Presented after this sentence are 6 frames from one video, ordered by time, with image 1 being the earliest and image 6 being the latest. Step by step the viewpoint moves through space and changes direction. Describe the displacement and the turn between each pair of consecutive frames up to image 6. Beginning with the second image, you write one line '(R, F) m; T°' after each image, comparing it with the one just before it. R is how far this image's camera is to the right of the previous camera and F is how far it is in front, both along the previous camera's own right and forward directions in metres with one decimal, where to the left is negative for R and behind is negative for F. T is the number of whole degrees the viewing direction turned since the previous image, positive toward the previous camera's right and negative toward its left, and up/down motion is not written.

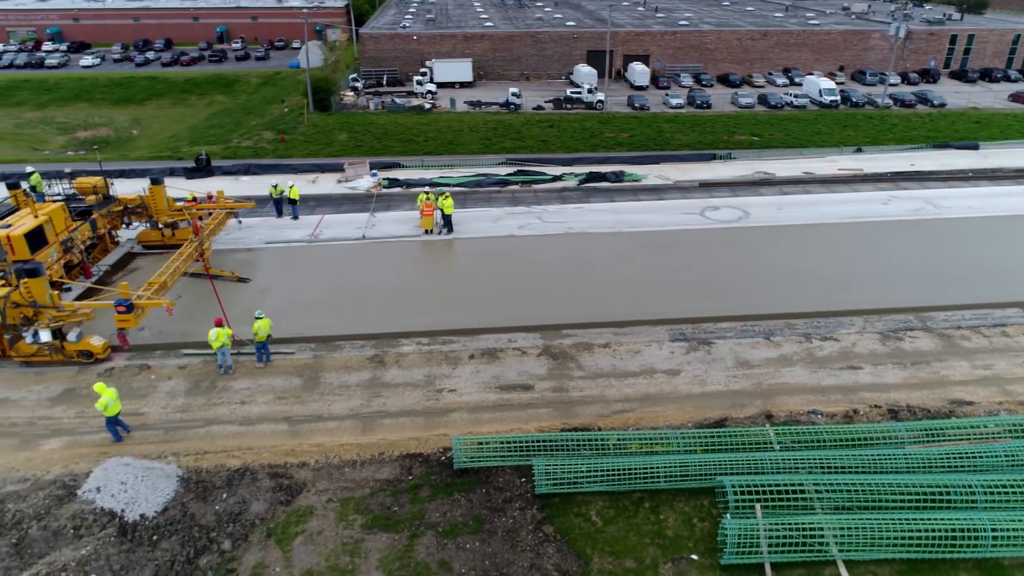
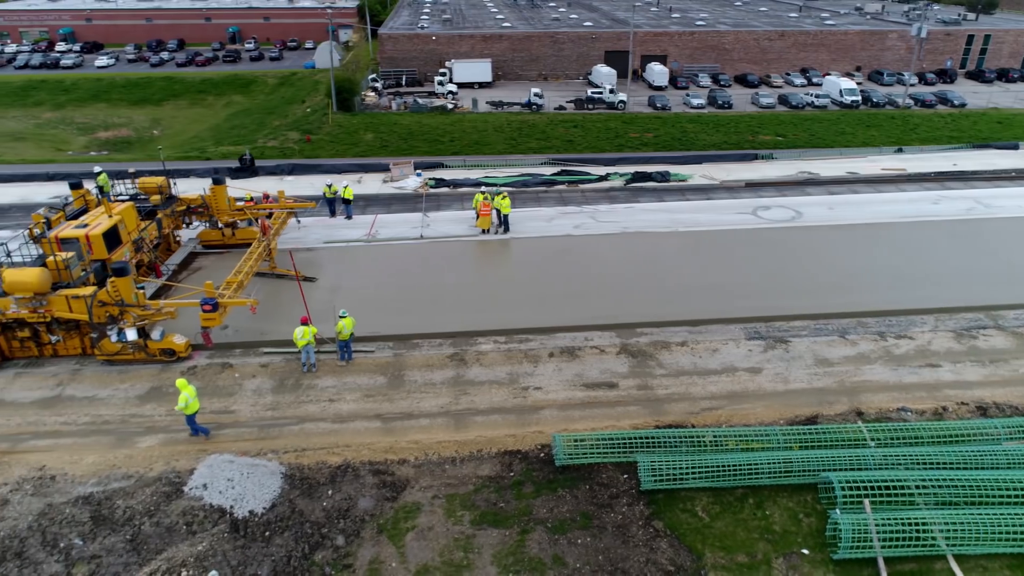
(-1.3, -0.1) m; 0°
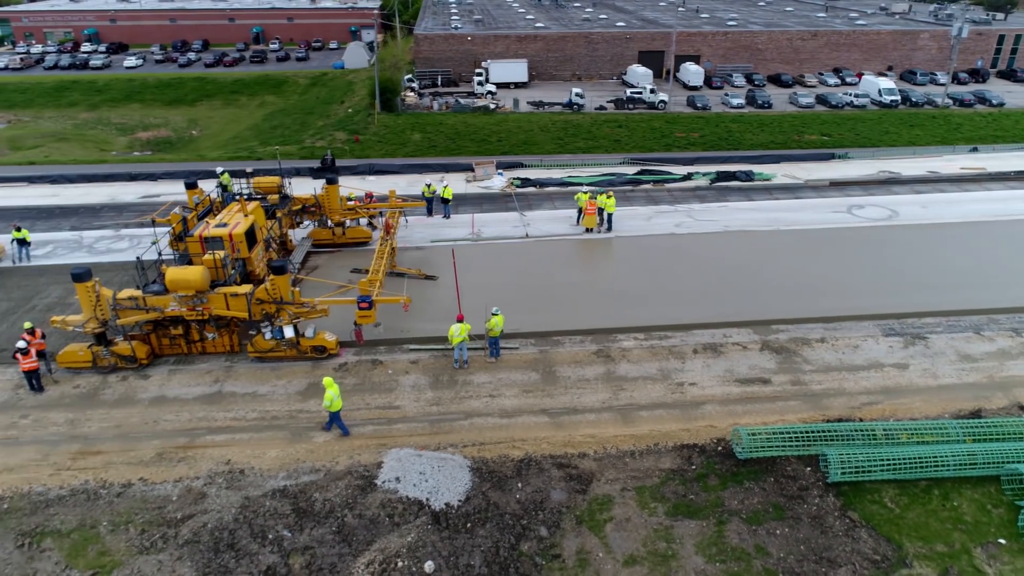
(-2.4, -0.2) m; 0°
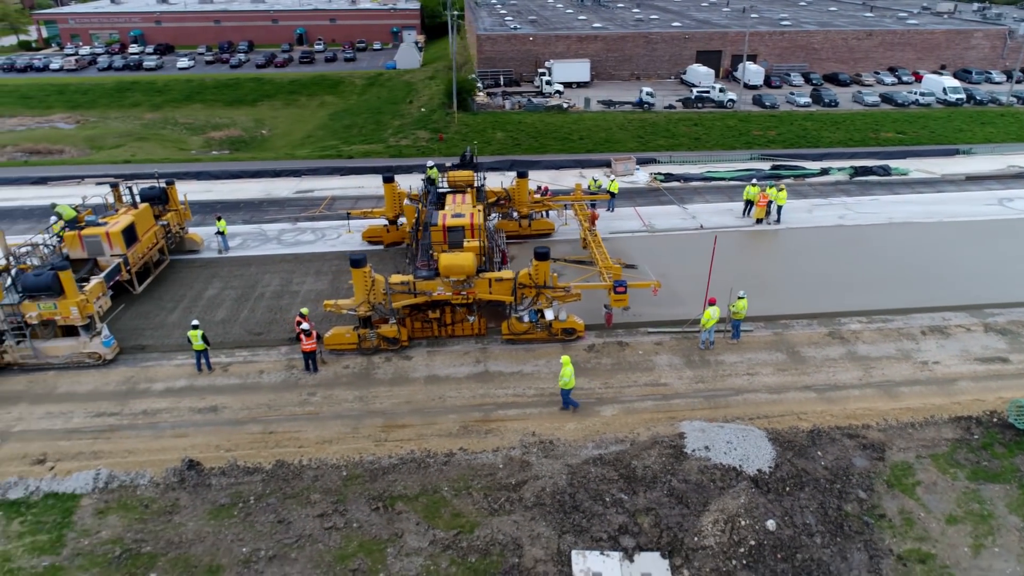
(-4.2, -0.7) m; 0°
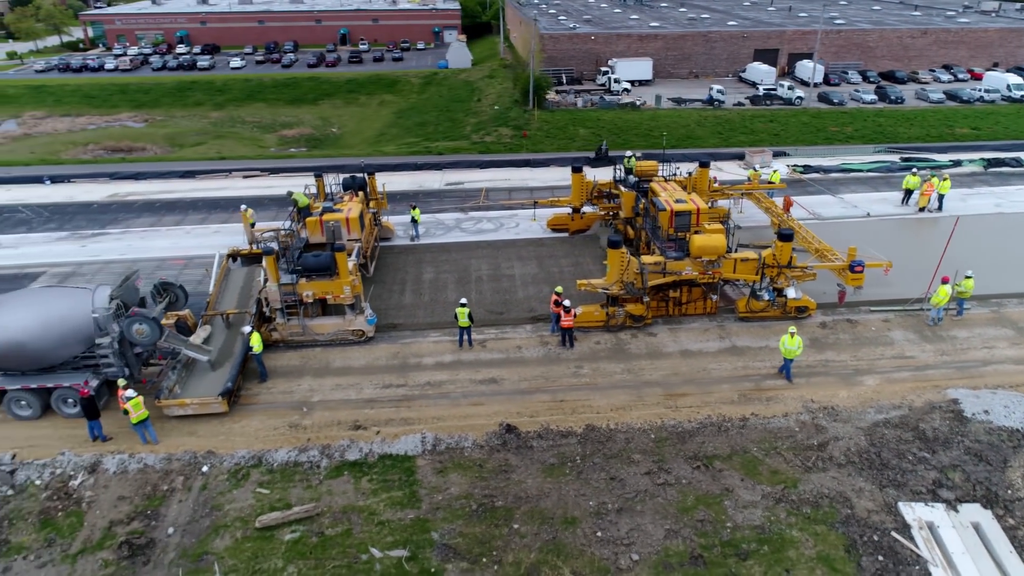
(-4.4, -0.8) m; 0°
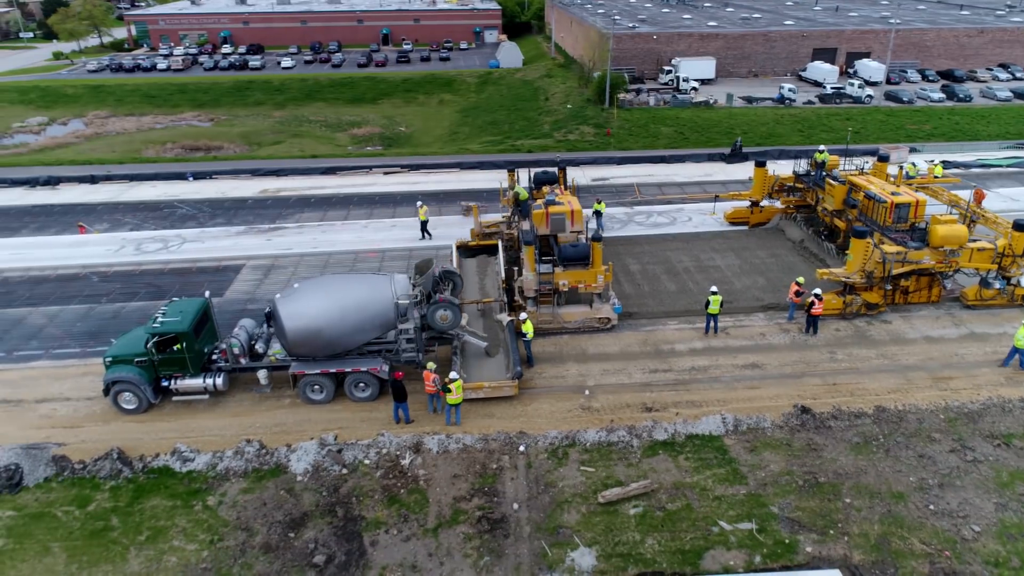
(-4.6, -0.4) m; 0°
